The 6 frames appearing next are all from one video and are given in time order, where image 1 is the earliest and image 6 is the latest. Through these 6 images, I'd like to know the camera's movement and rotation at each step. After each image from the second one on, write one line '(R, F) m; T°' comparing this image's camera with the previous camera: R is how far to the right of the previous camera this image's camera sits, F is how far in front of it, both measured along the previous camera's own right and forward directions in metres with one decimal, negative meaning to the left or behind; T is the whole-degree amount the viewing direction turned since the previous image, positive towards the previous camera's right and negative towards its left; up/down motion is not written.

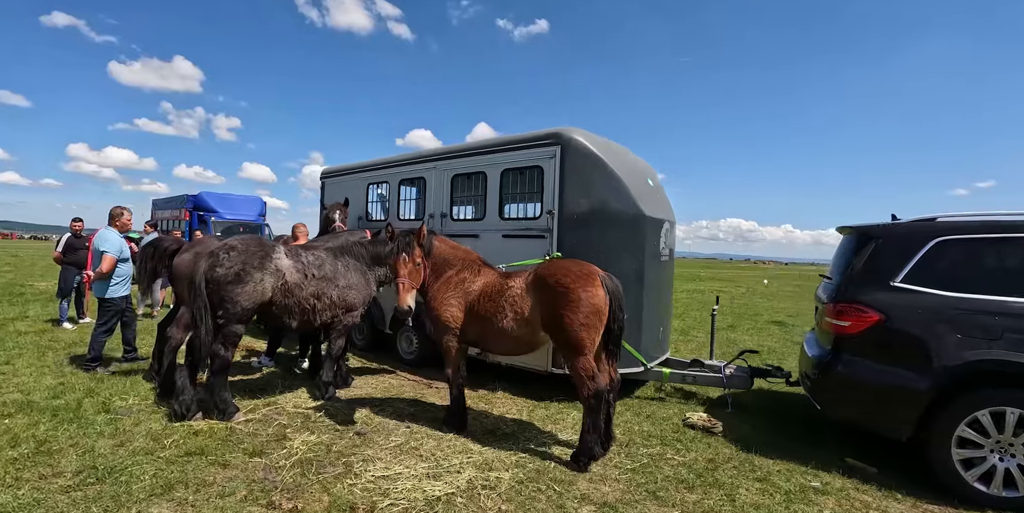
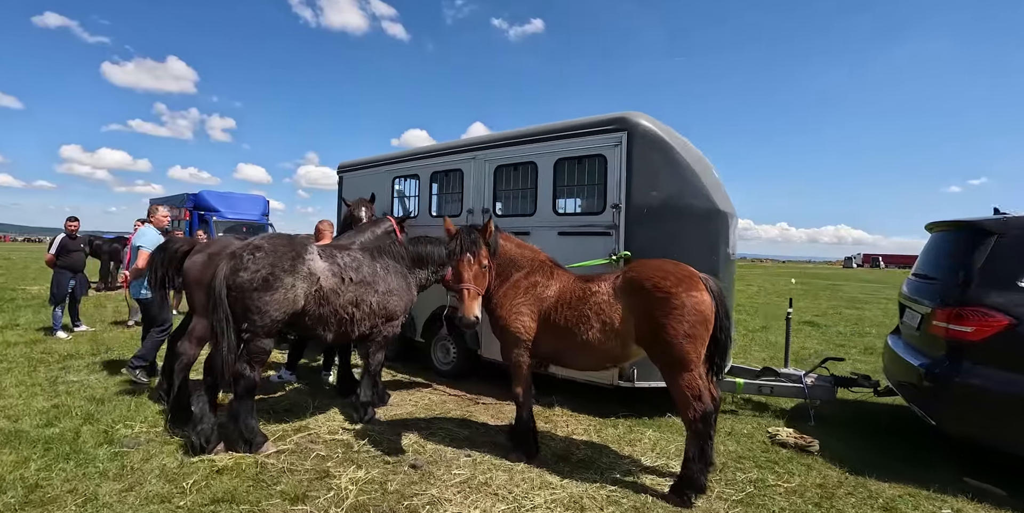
(-0.6, +0.7) m; 0°
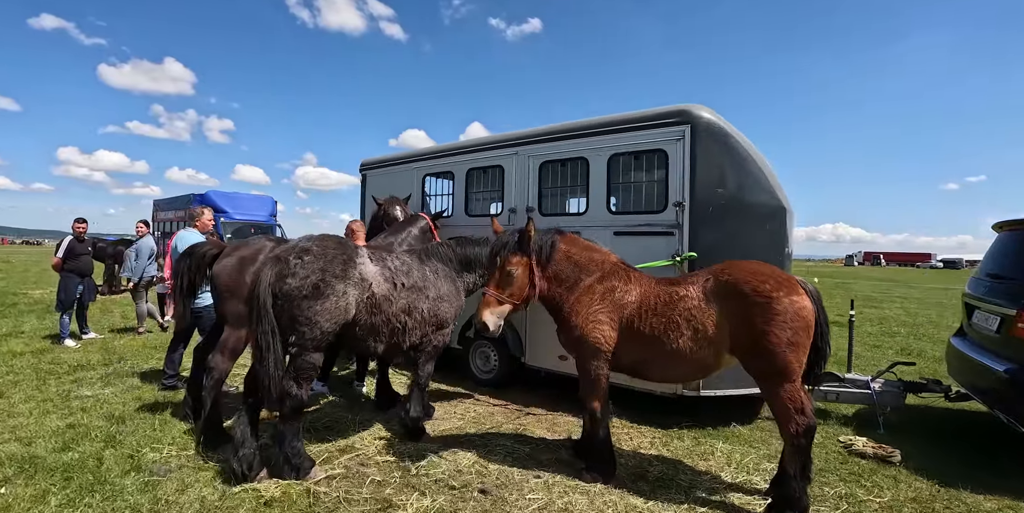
(-0.5, +0.4) m; 0°
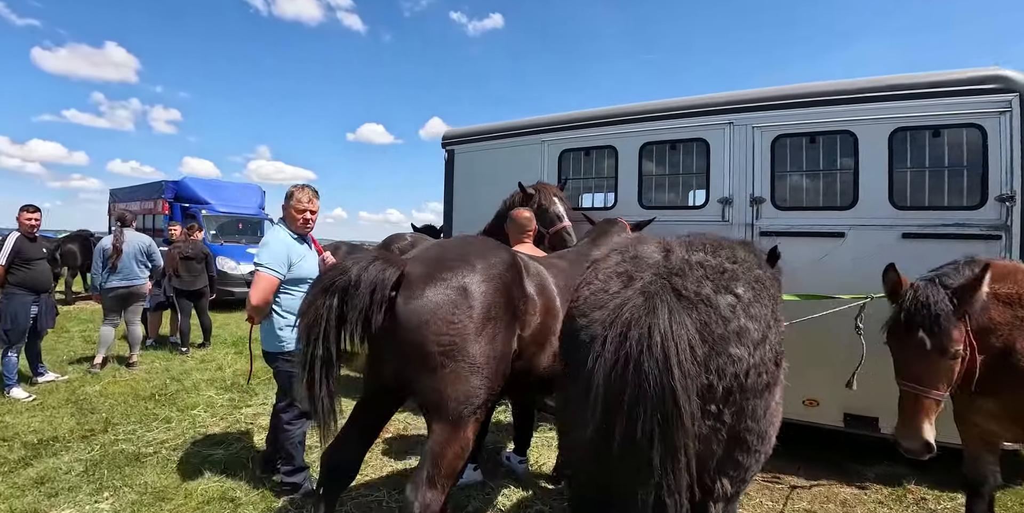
(-1.9, +1.9) m; +4°
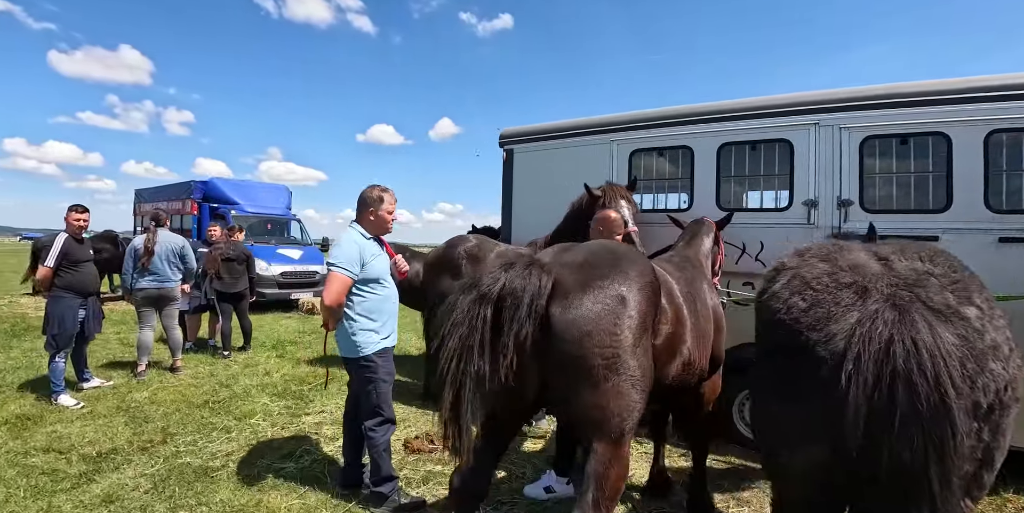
(-0.5, +0.2) m; -1°
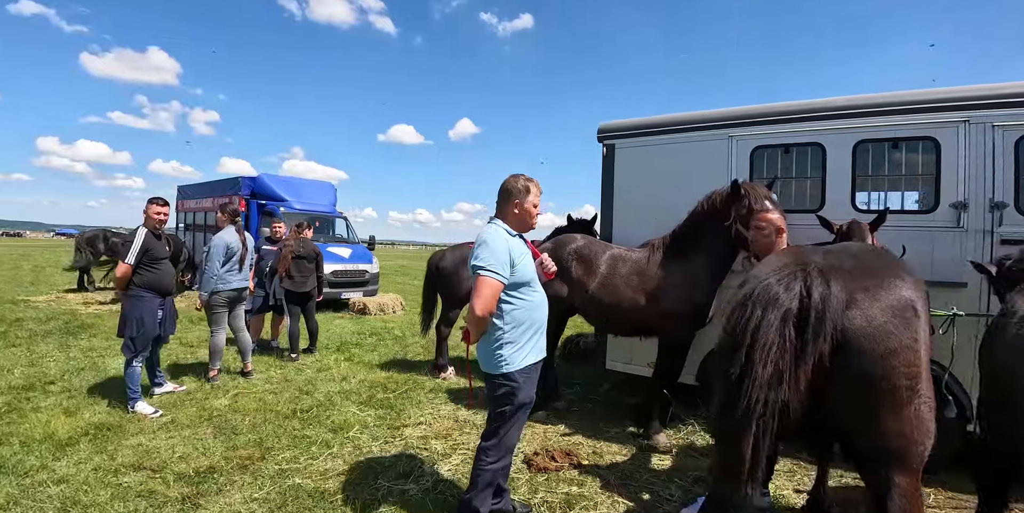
(-0.8, +0.3) m; -2°
